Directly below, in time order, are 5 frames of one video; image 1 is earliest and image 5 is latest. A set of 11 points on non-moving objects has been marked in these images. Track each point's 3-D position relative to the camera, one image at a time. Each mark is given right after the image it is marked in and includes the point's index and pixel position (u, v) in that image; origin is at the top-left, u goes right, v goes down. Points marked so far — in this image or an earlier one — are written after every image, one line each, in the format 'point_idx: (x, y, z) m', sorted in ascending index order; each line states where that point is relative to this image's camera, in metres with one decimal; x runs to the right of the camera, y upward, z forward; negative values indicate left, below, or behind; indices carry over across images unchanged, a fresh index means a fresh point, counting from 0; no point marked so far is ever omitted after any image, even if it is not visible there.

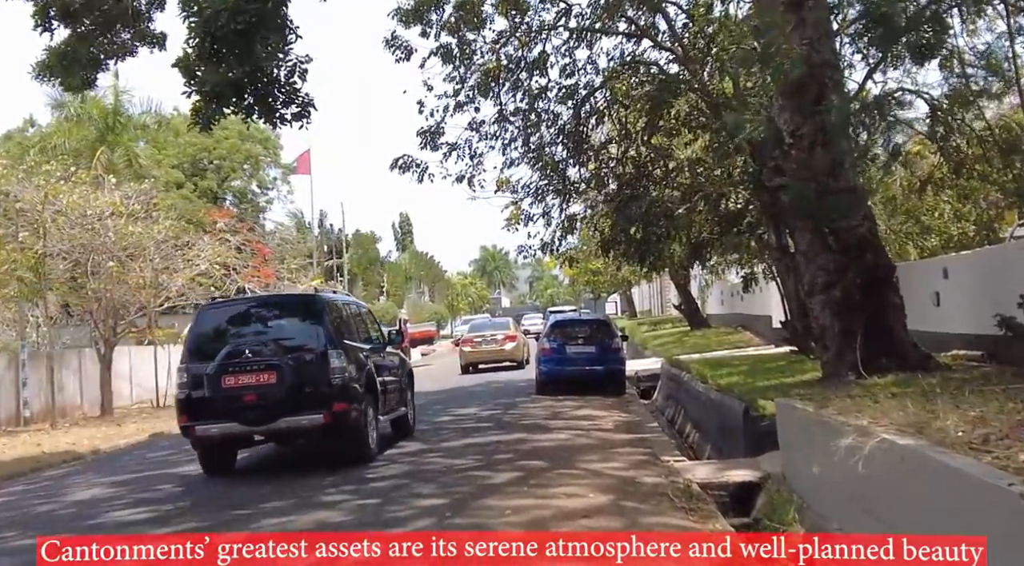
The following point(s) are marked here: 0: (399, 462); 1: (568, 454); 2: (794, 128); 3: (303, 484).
0: (-1.1, -1.8, +10.0) m
1: (+0.6, -1.8, +10.2) m
2: (+3.2, +1.8, +11.4) m
3: (-1.9, -1.8, +9.0) m
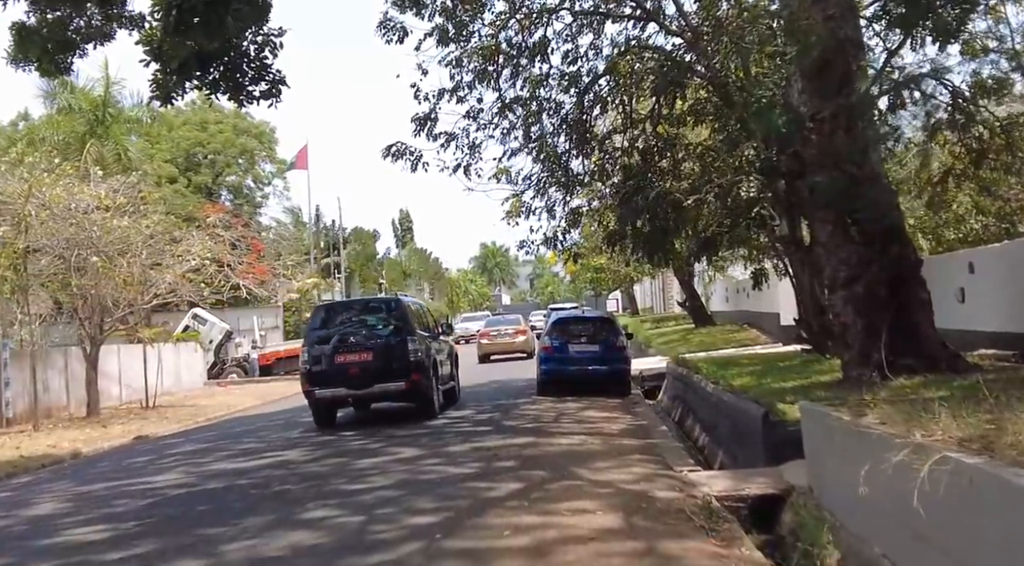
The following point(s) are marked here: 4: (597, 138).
0: (-1.1, -1.7, +9.2) m
1: (+0.6, -1.7, +9.5) m
2: (+3.2, +1.8, +10.6) m
3: (-1.9, -1.8, +8.2) m
4: (+1.4, +2.4, +16.6) m
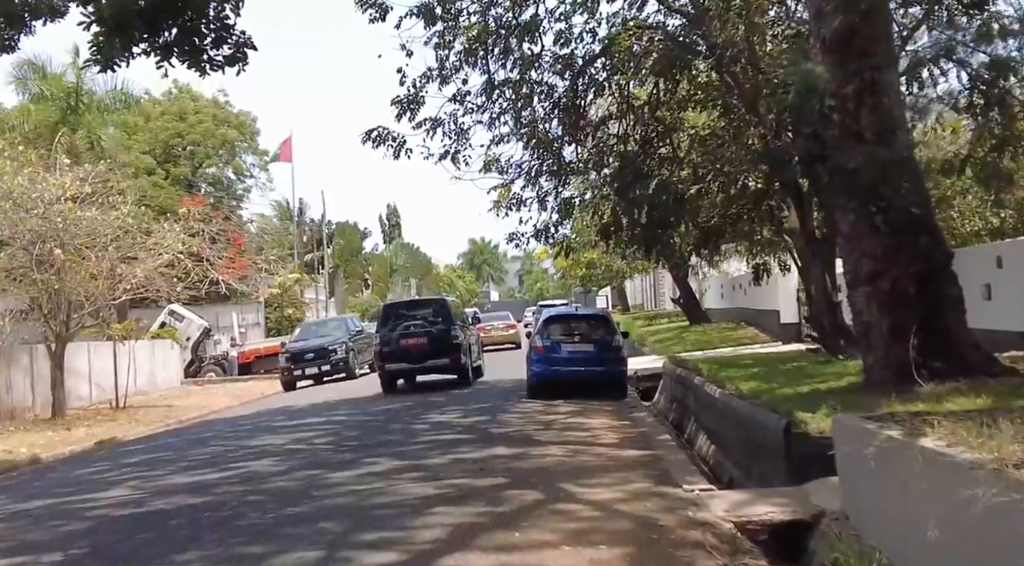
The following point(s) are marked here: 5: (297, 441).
0: (-1.2, -1.7, +8.2) m
1: (+0.5, -1.7, +8.4) m
2: (+3.1, +1.9, +9.6) m
3: (-2.0, -1.7, +7.1) m
4: (+1.2, +2.5, +15.5) m
5: (-2.6, -2.0, +12.1) m
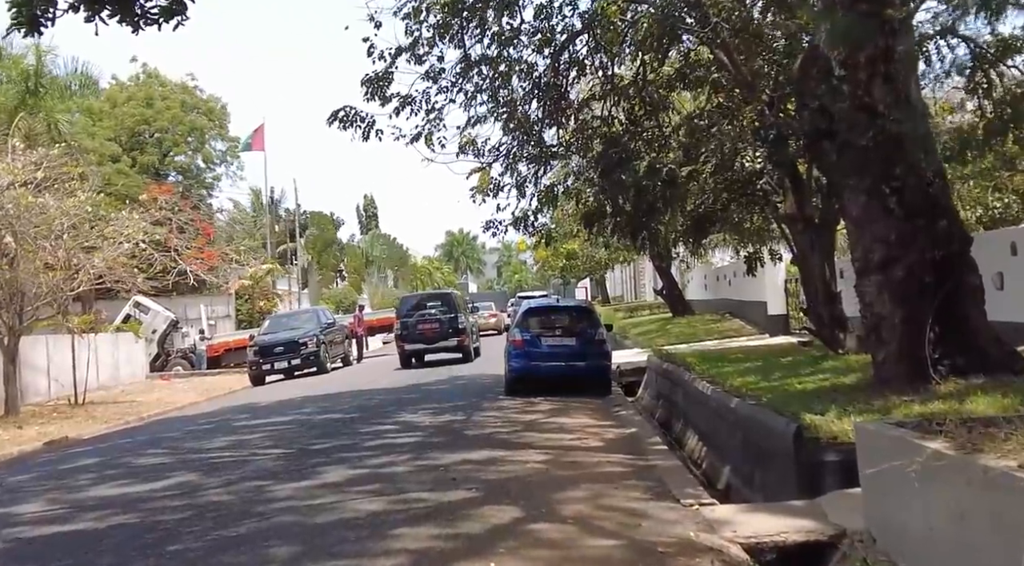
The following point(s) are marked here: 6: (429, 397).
0: (-1.4, -1.6, +7.2) m
1: (+0.3, -1.6, +7.5) m
2: (+2.9, +2.0, +8.7) m
3: (-2.1, -1.6, +6.2) m
4: (+0.9, +2.6, +14.6) m
5: (-2.9, -1.8, +11.2) m
6: (-1.3, -1.8, +16.0) m
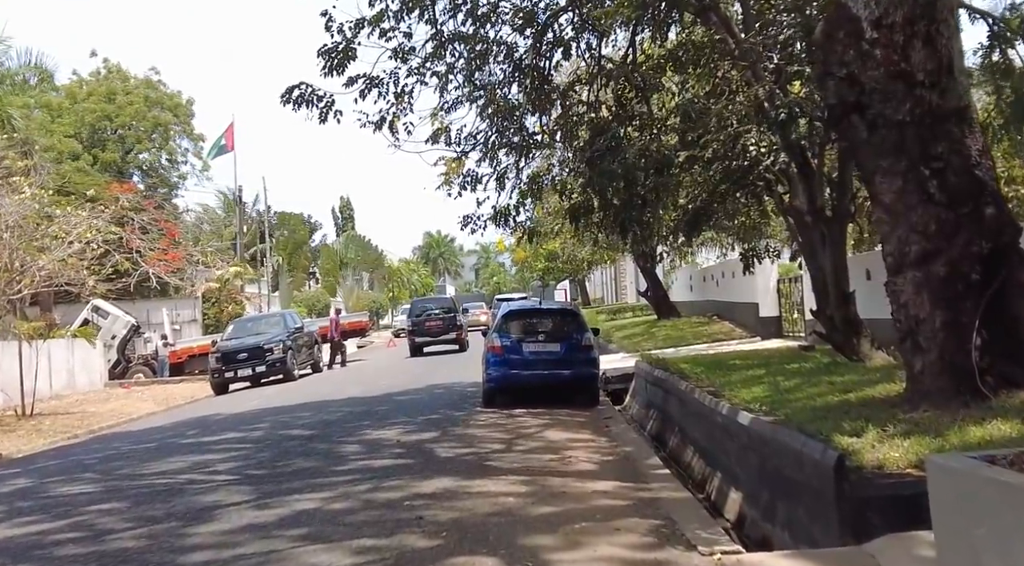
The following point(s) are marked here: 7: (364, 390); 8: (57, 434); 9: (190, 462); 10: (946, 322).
0: (-1.5, -1.6, +5.9) m
1: (+0.2, -1.5, +6.2) m
2: (+2.7, +2.0, +7.5) m
3: (-2.2, -1.6, +4.8) m
4: (+0.6, +2.6, +13.3) m
5: (-3.1, -1.8, +9.8) m
6: (-1.7, -1.9, +14.7) m
7: (-2.8, -2.1, +19.2) m
8: (-8.2, -2.7, +17.8) m
9: (-3.4, -1.9, +10.4) m
10: (+3.3, -0.3, +7.5) m
